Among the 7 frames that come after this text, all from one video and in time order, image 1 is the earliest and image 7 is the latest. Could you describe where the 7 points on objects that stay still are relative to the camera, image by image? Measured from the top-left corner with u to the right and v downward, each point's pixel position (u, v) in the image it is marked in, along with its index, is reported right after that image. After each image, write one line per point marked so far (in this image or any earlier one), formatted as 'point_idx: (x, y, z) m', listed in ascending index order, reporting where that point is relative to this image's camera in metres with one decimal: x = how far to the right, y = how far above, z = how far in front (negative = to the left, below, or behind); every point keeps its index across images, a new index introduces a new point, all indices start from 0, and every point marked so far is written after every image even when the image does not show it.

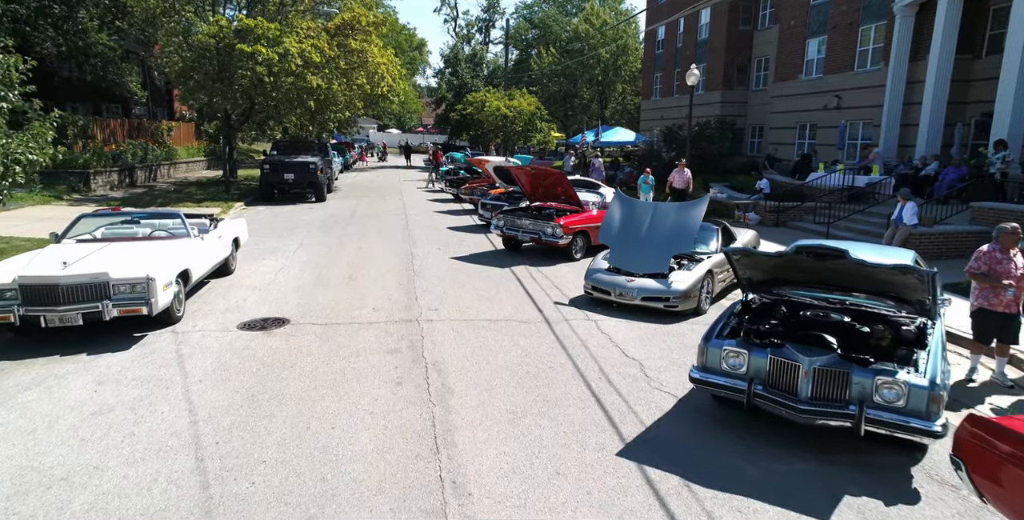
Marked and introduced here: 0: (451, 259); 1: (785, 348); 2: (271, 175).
0: (-1.2, 0.0, +11.6) m
1: (+2.1, -0.7, +4.6) m
2: (-8.2, +2.9, +19.9) m
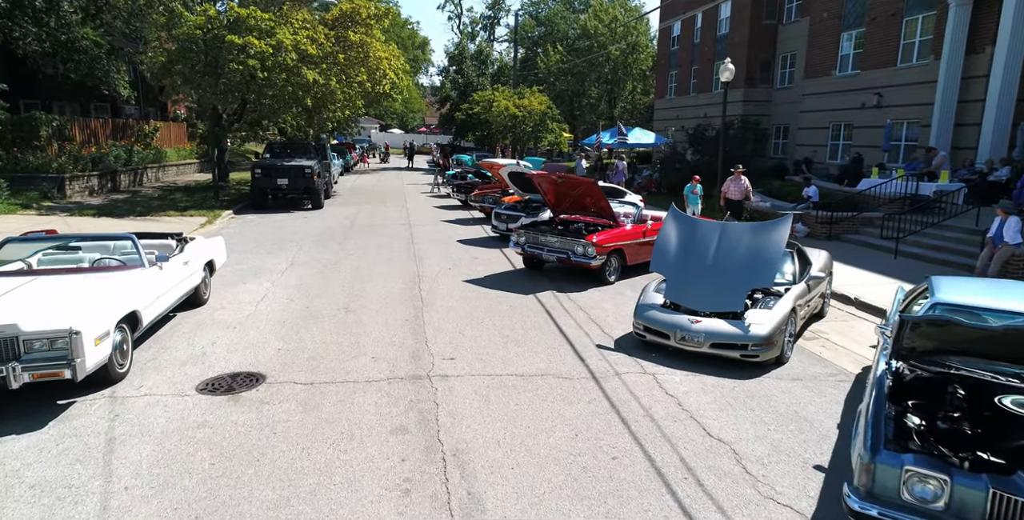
0: (-0.8, -0.4, +9.9) m
1: (+2.5, -1.1, +2.9) m
2: (-7.8, +2.5, +18.2) m
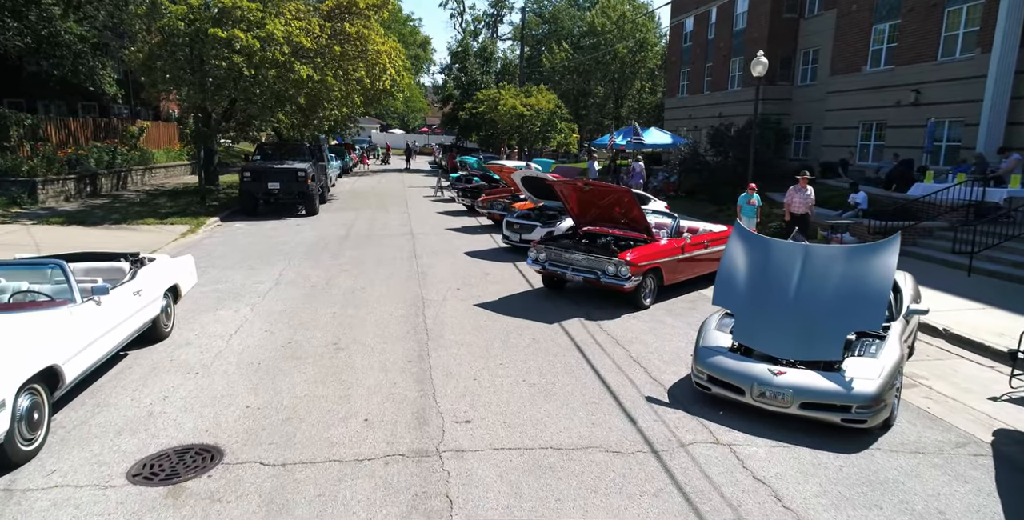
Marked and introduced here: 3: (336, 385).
0: (-0.5, -0.7, +8.5) m
1: (+2.8, -1.4, +1.5) m
2: (-7.5, +2.2, +16.8) m
3: (-1.7, -1.2, +5.7) m
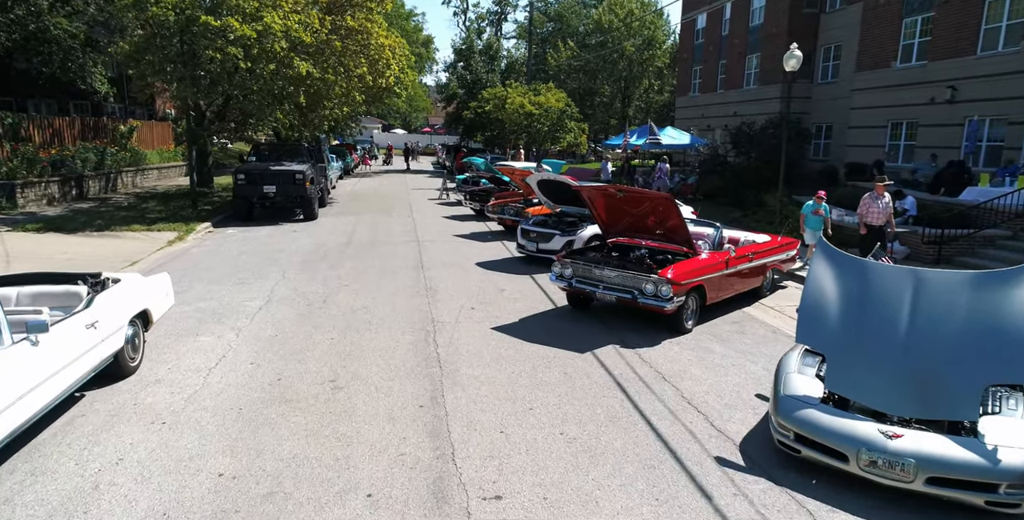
0: (-0.2, -0.9, +7.4) m
1: (+3.0, -1.6, +0.4) m
2: (-7.1, +1.9, +15.8) m
3: (-1.4, -1.4, +4.7) m
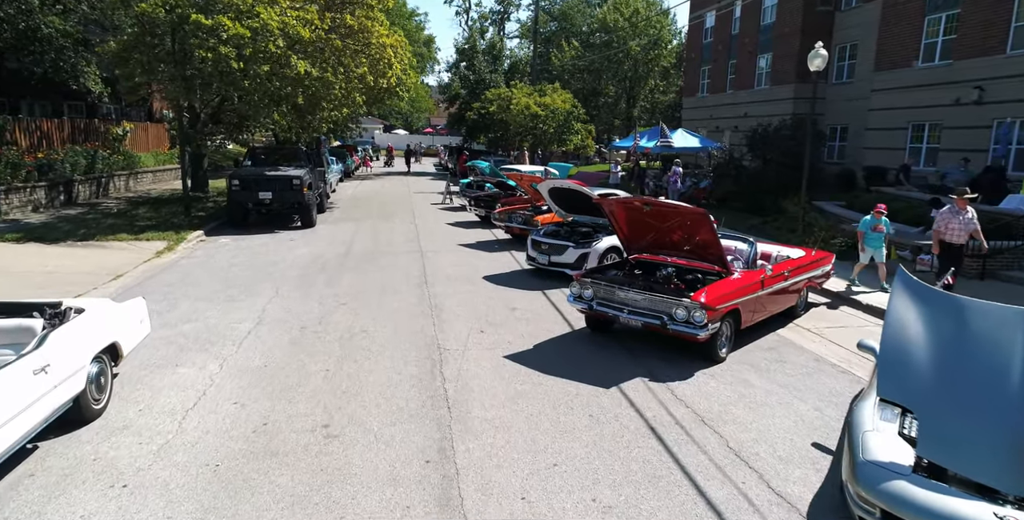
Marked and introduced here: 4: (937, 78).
0: (-0.1, -1.2, +6.7) m
1: (+3.2, -1.8, -0.4) m
2: (-6.9, +1.7, +15.0) m
3: (-1.3, -1.7, +3.9) m
4: (+13.3, +5.7, +18.4) m
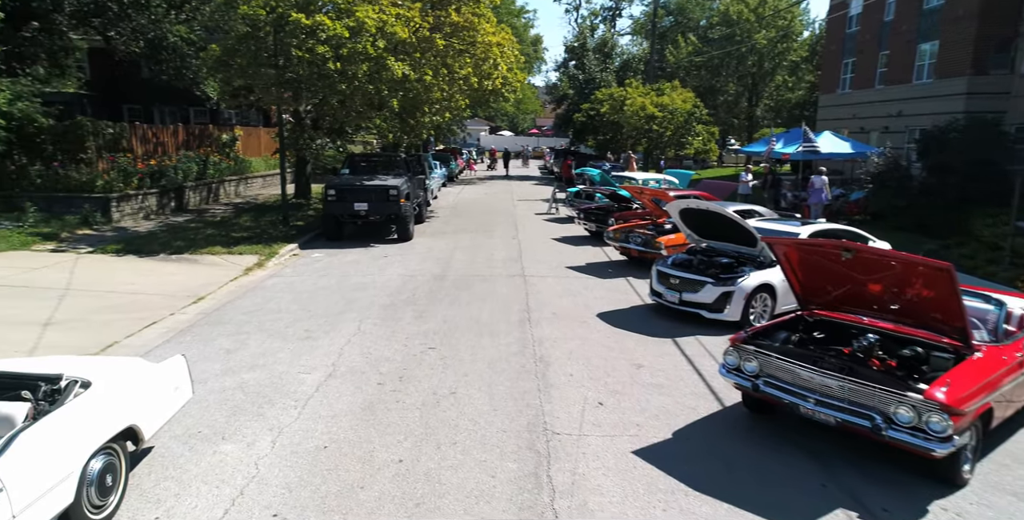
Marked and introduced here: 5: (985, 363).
0: (+1.0, -1.7, +4.8) m
1: (+3.0, -2.4, -2.7) m
2: (-4.2, +1.4, +14.2) m
3: (-0.6, -2.1, +2.3) m
4: (+16.3, +4.7, +14.1) m
5: (+3.9, -0.8, +4.8) m
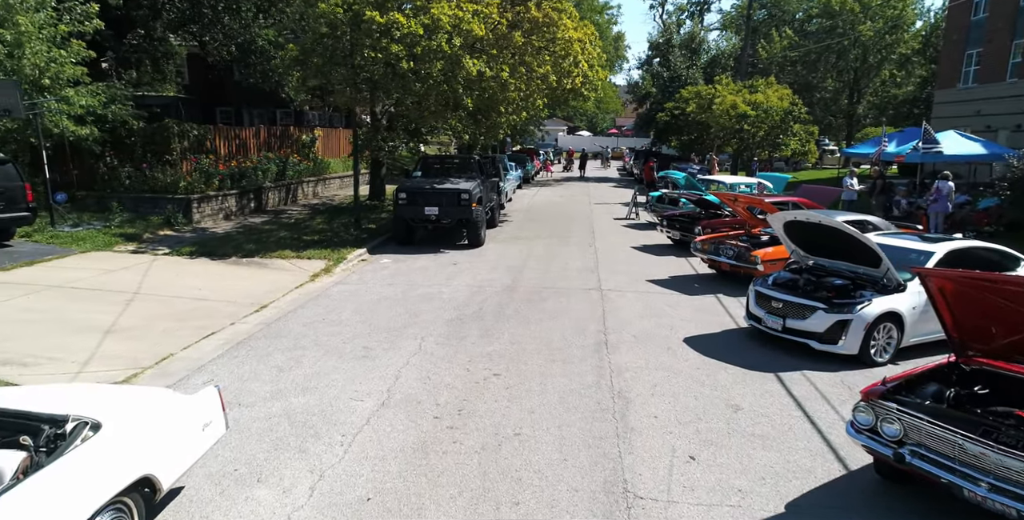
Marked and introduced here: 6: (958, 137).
0: (+1.5, -1.9, +3.8) m
1: (+2.6, -2.7, -3.8) m
2: (-2.5, +1.2, +13.8) m
3: (-0.5, -2.3, +1.5) m
4: (+18.0, +4.1, +11.1) m
5: (+4.4, -1.1, +3.5) m
6: (+12.8, +3.6, +17.1) m
